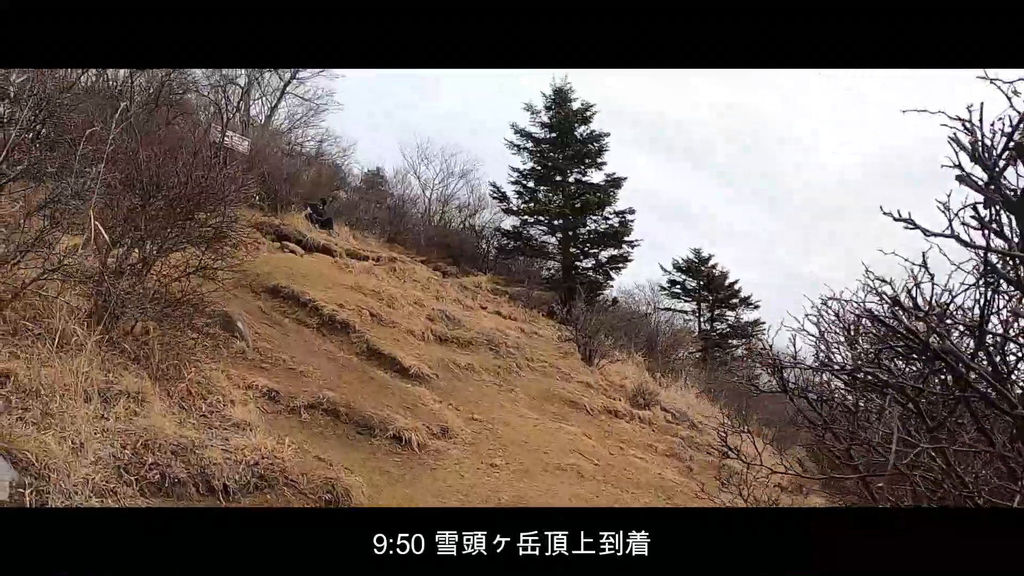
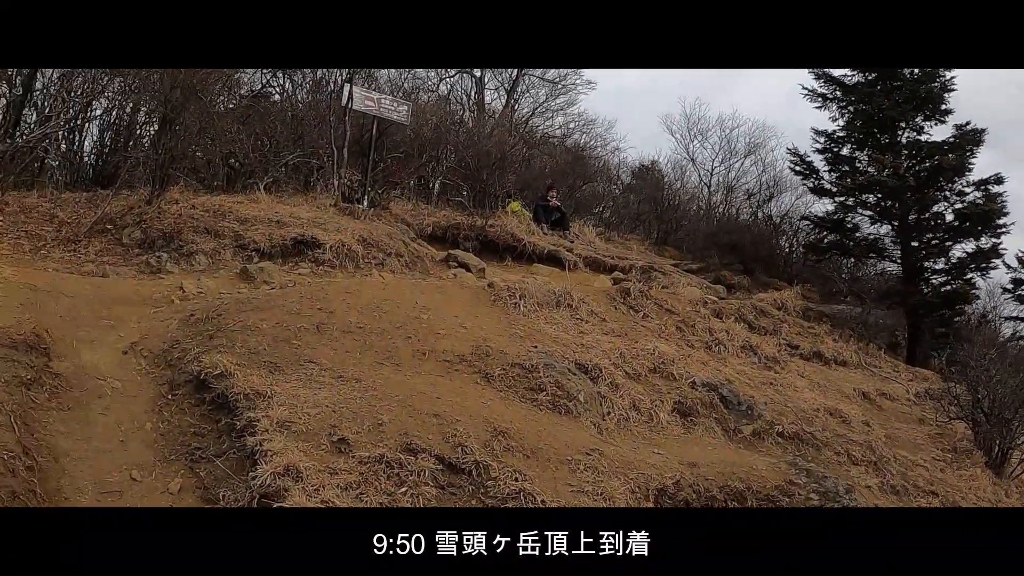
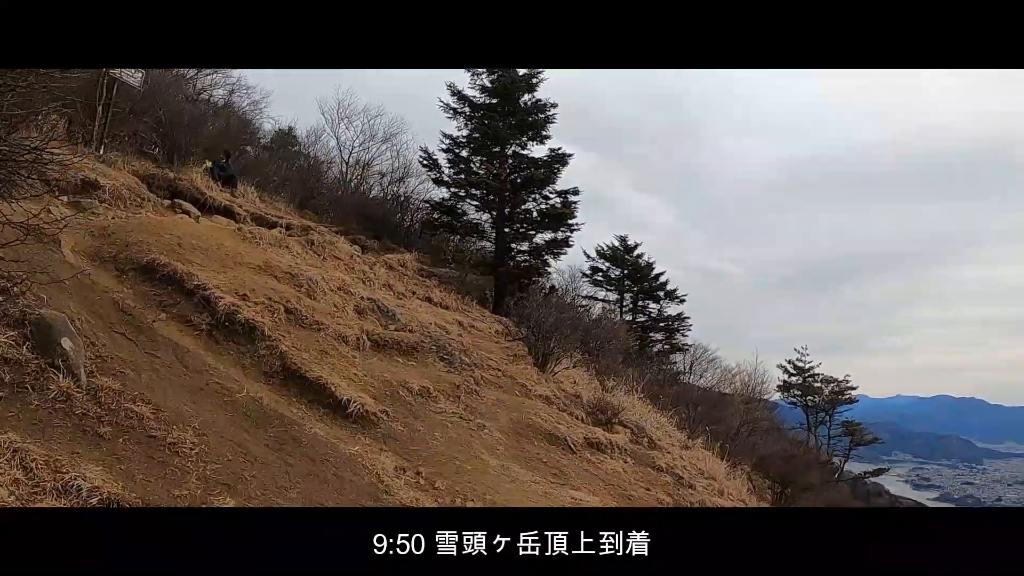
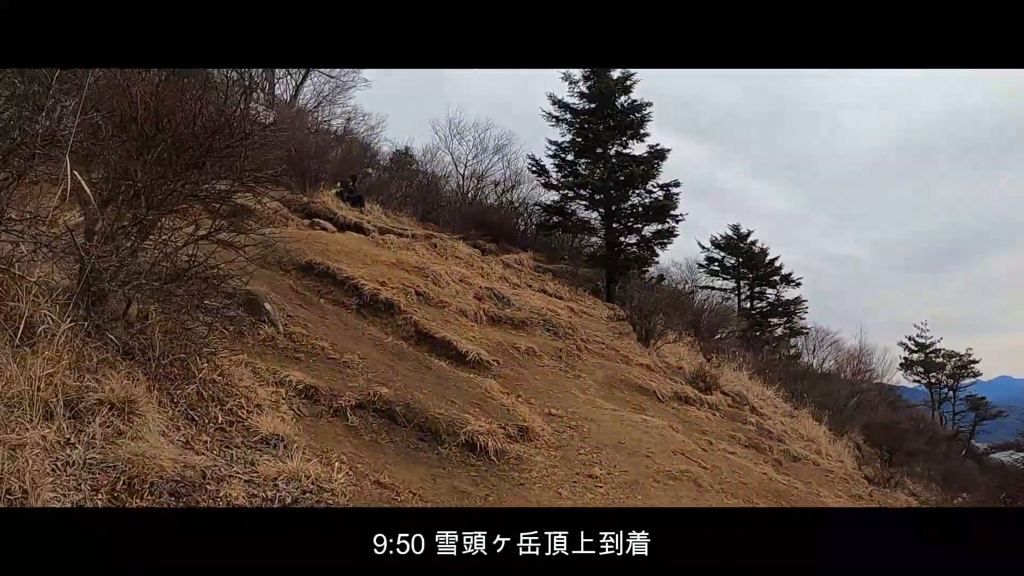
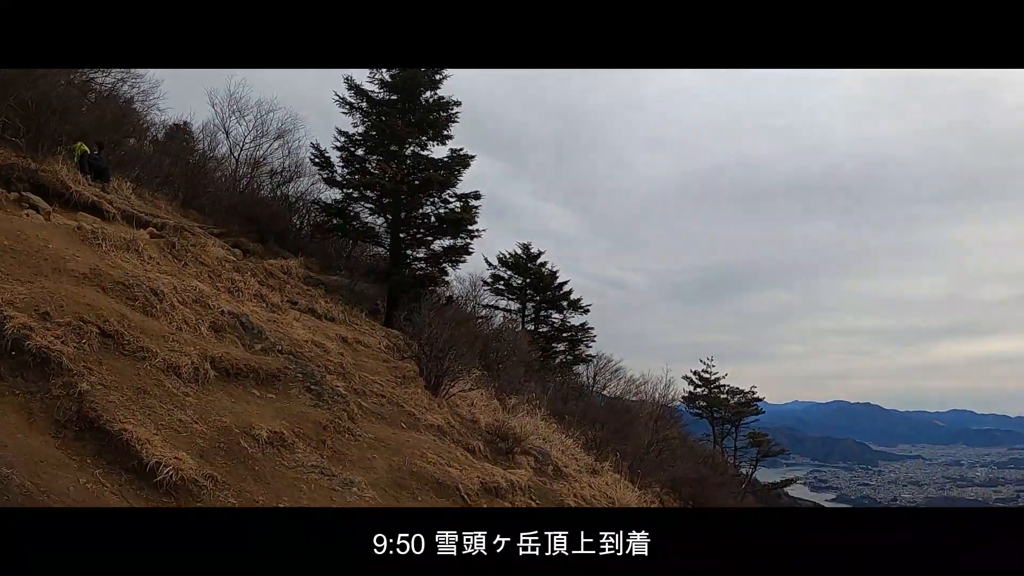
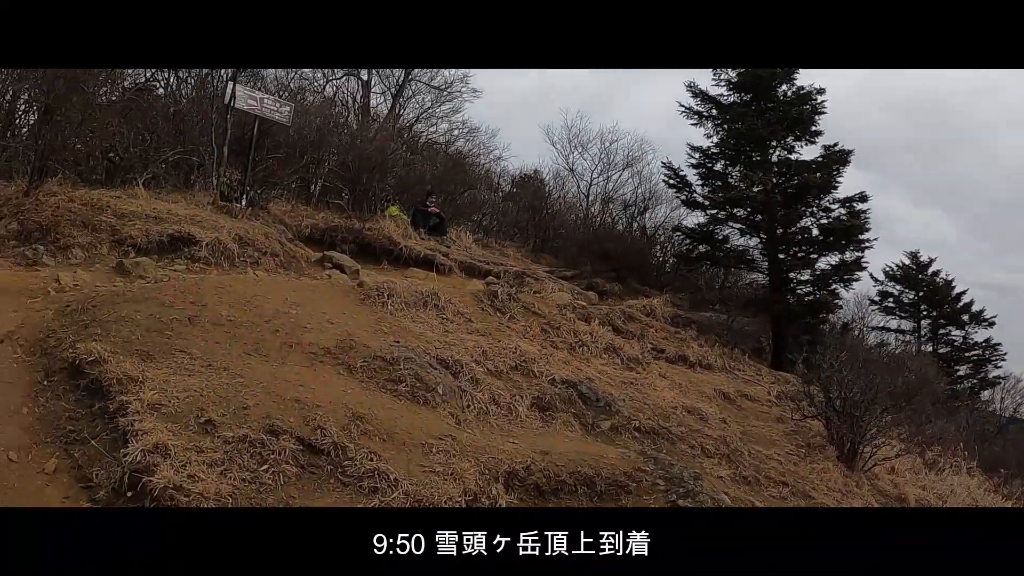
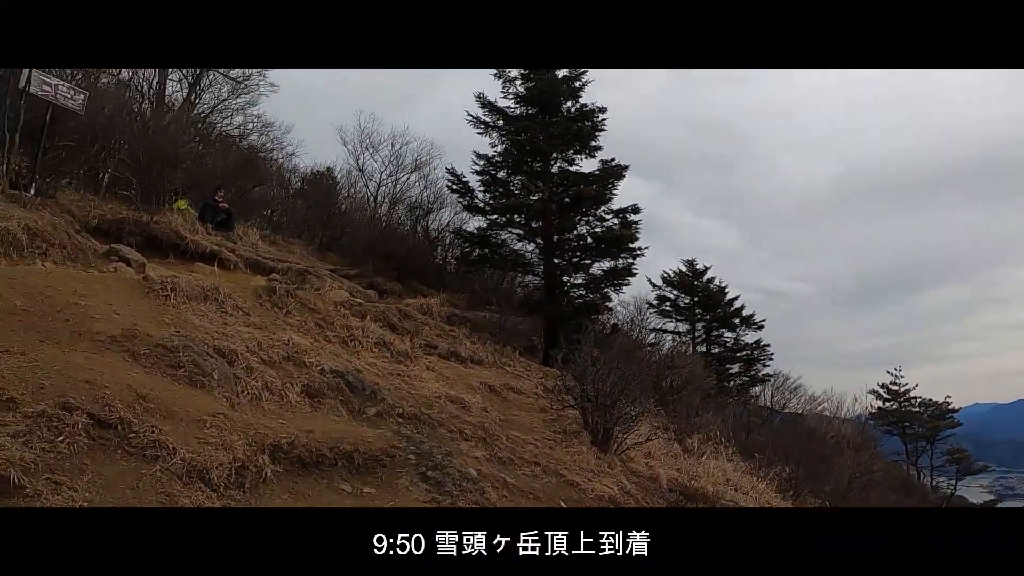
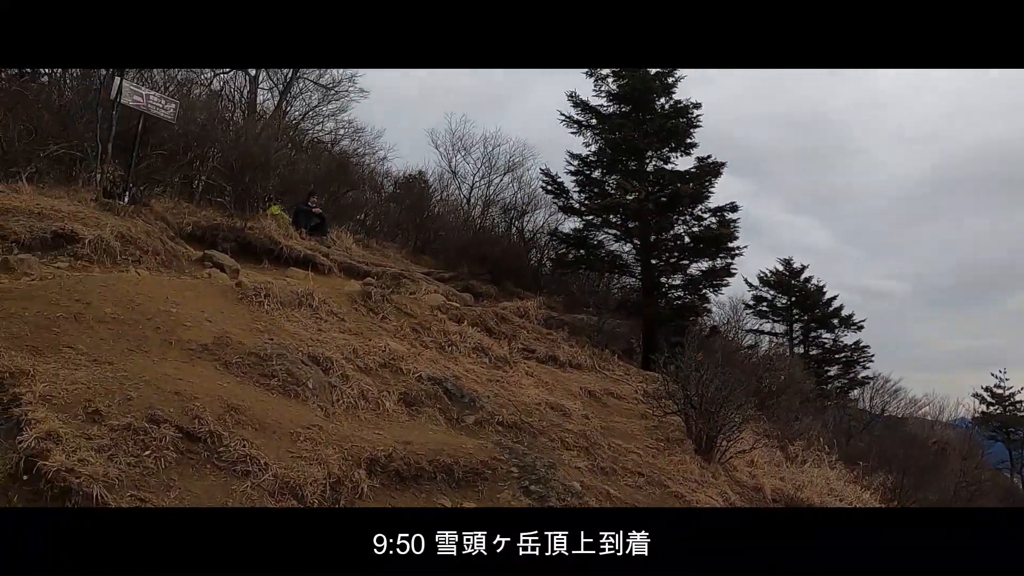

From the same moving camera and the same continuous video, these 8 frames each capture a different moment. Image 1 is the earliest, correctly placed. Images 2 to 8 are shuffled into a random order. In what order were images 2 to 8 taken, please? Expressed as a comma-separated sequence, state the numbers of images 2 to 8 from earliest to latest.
4, 3, 5, 7, 8, 6, 2
